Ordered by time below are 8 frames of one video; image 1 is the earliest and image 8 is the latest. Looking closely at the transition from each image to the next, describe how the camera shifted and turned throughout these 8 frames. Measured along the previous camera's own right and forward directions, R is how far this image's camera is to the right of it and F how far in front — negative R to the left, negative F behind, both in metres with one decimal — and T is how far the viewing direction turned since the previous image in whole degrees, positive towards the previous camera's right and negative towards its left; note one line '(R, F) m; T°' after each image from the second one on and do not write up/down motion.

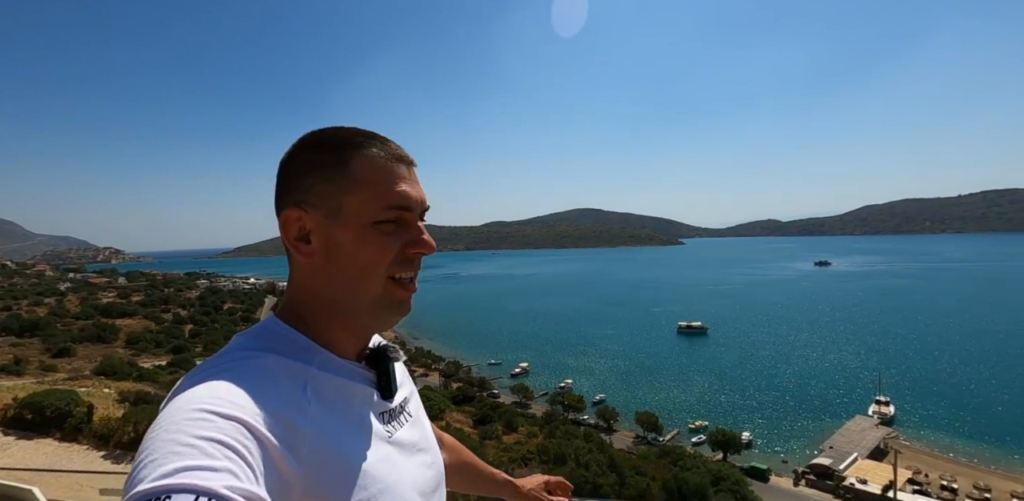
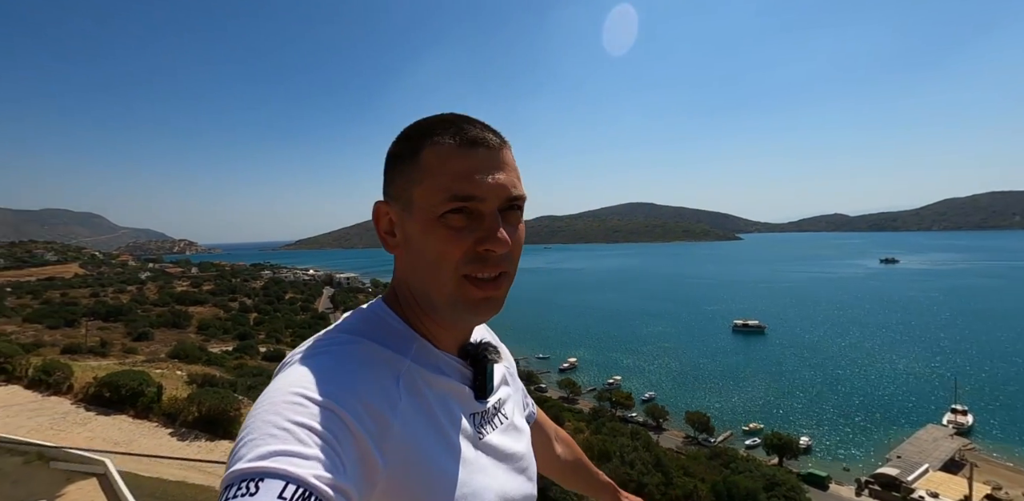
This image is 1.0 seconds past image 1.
(-0.5, -1.0) m; -6°
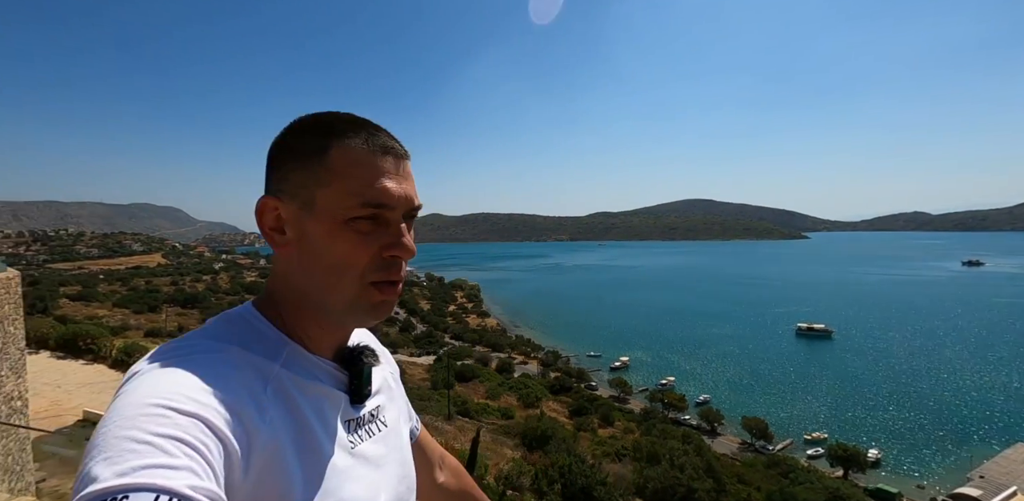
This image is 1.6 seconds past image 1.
(-0.6, -1.4) m; -6°
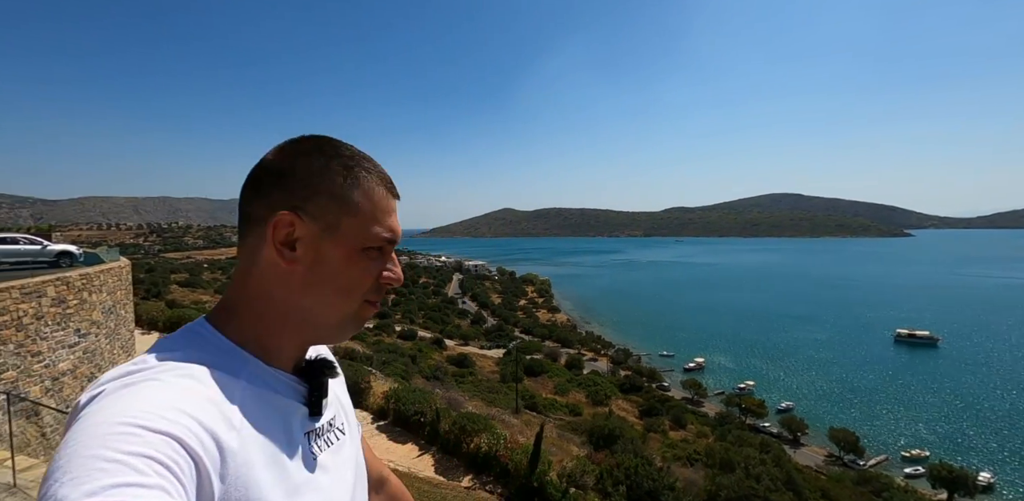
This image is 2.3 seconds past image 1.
(0.0, +0.2) m; -9°
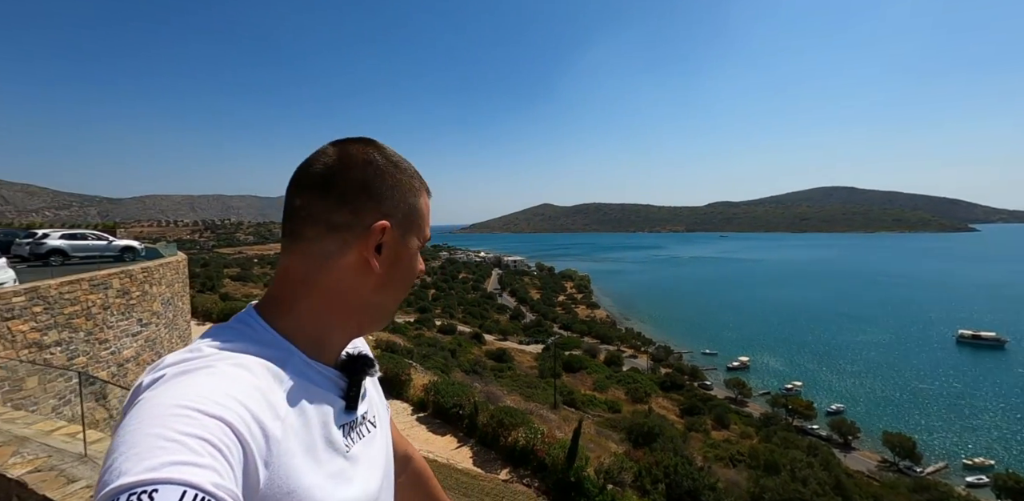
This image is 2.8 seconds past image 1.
(0.0, +0.1) m; -5°
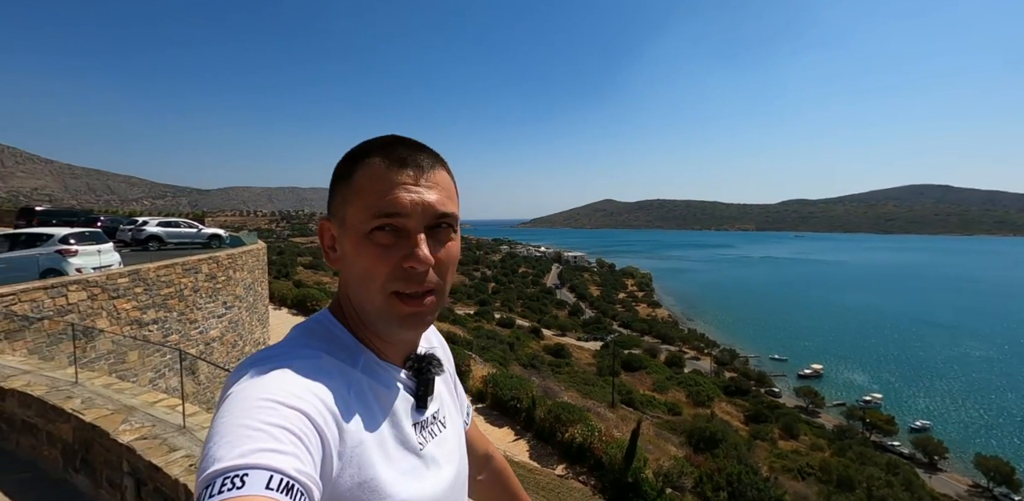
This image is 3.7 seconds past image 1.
(0.0, +0.1) m; -8°
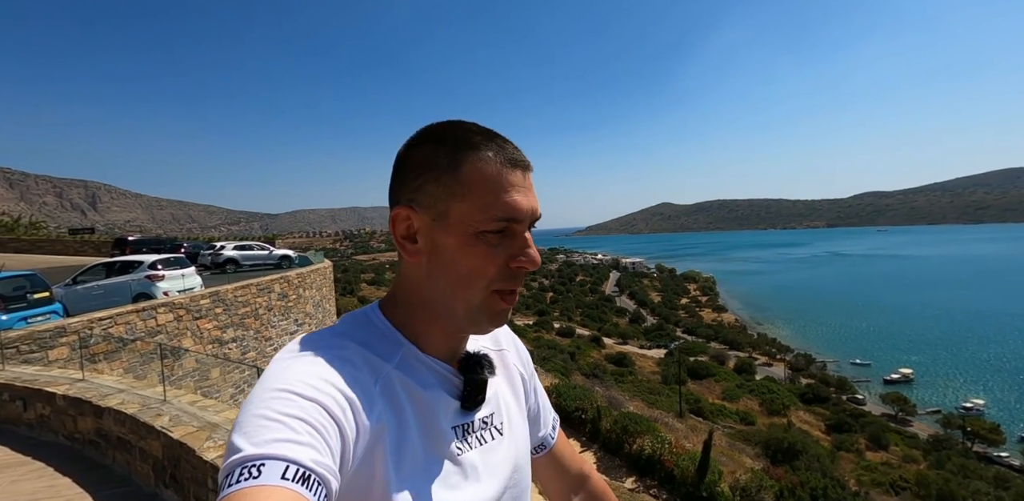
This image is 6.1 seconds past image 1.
(0.0, +0.1) m; -7°
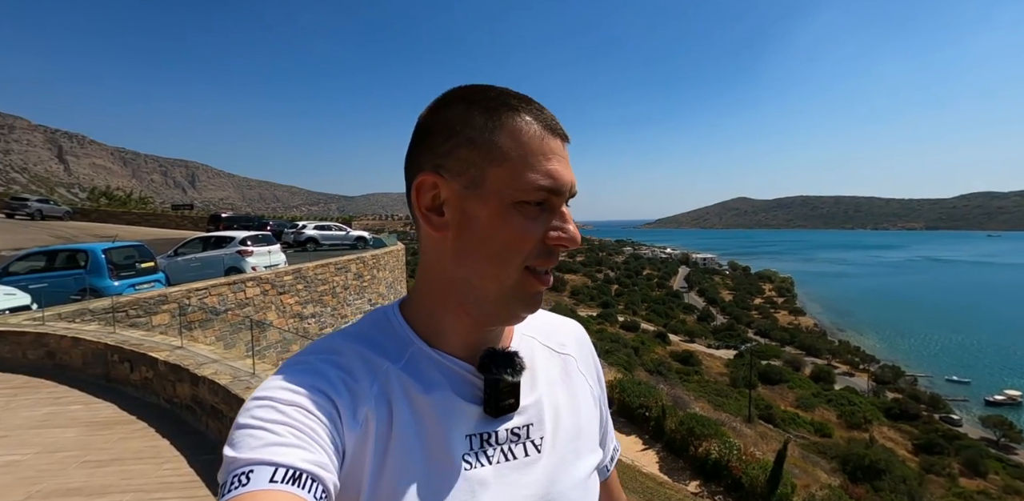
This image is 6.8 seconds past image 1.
(0.0, +0.1) m; -8°
